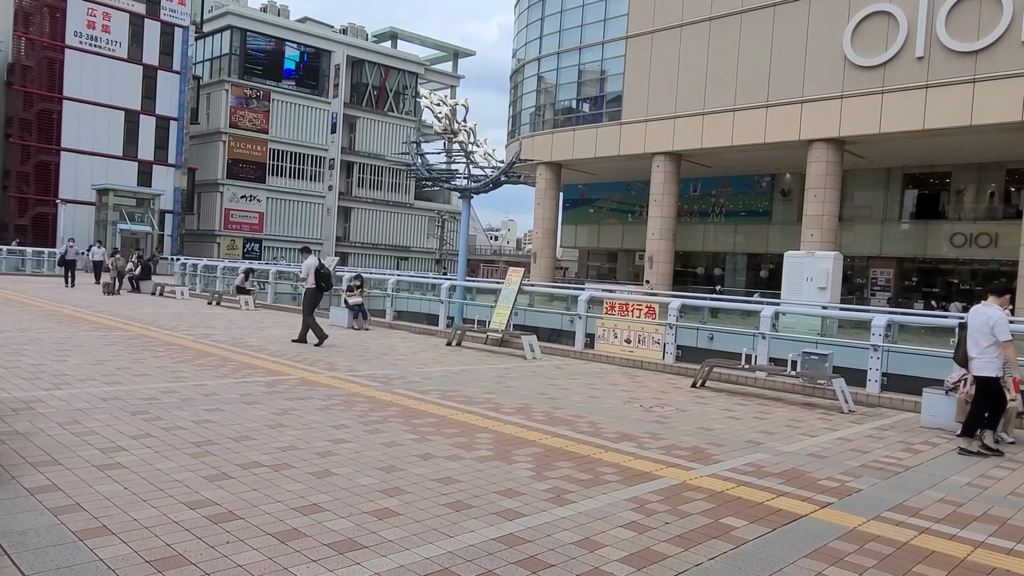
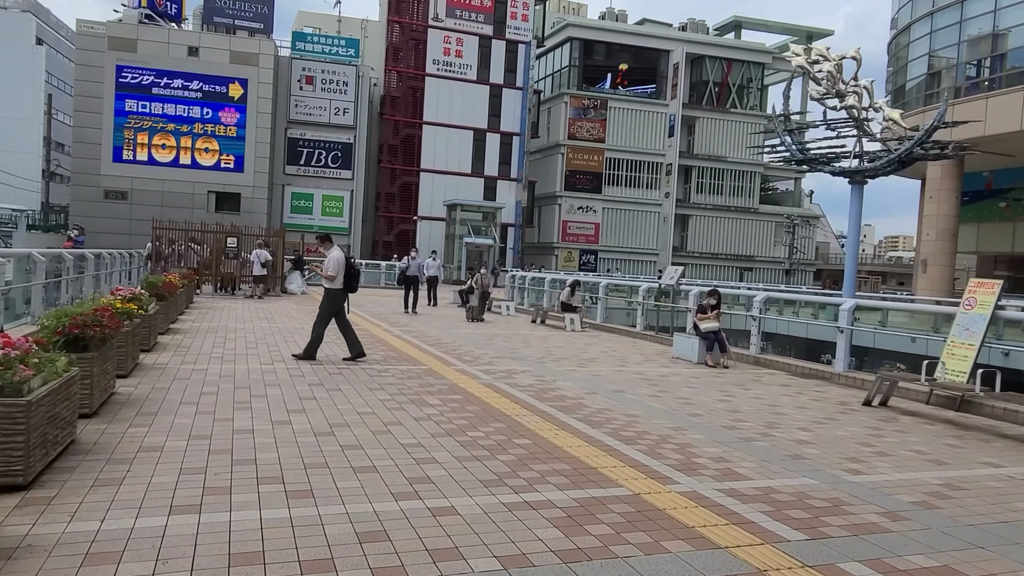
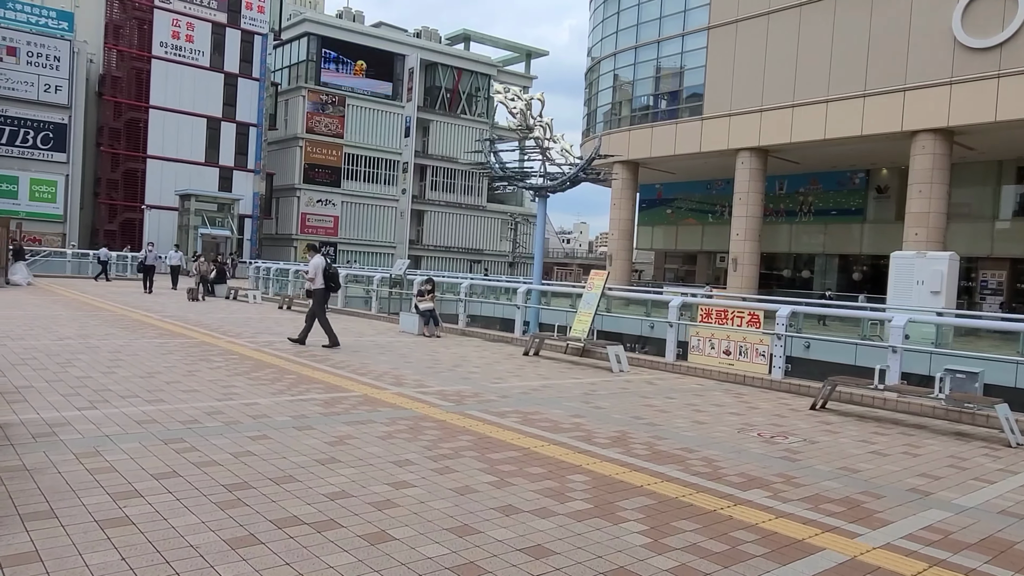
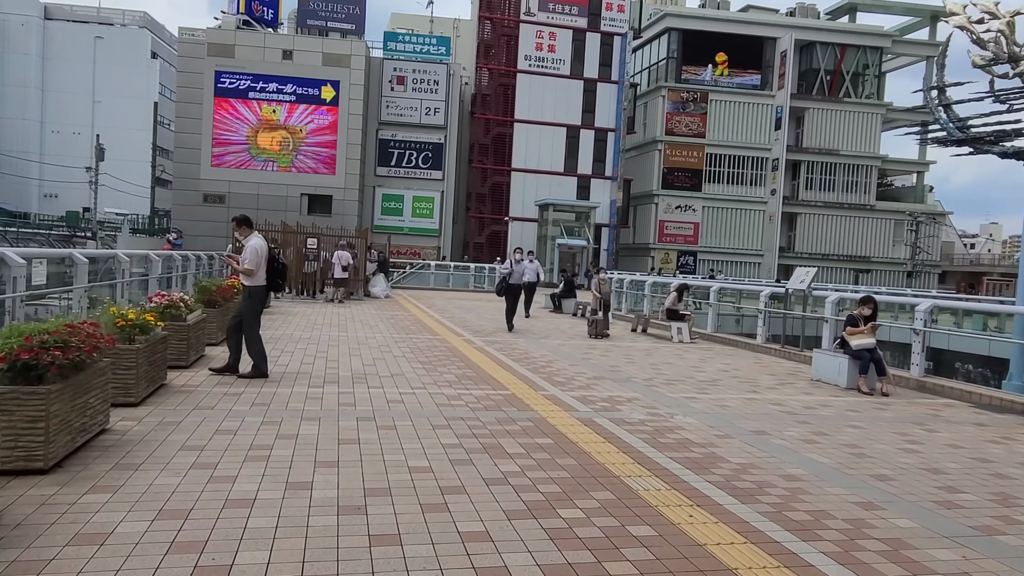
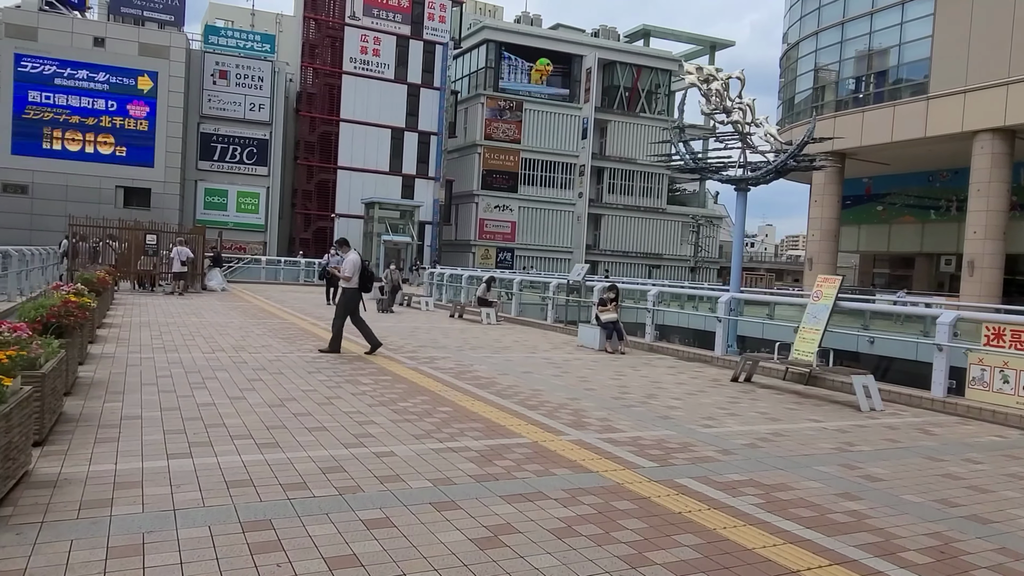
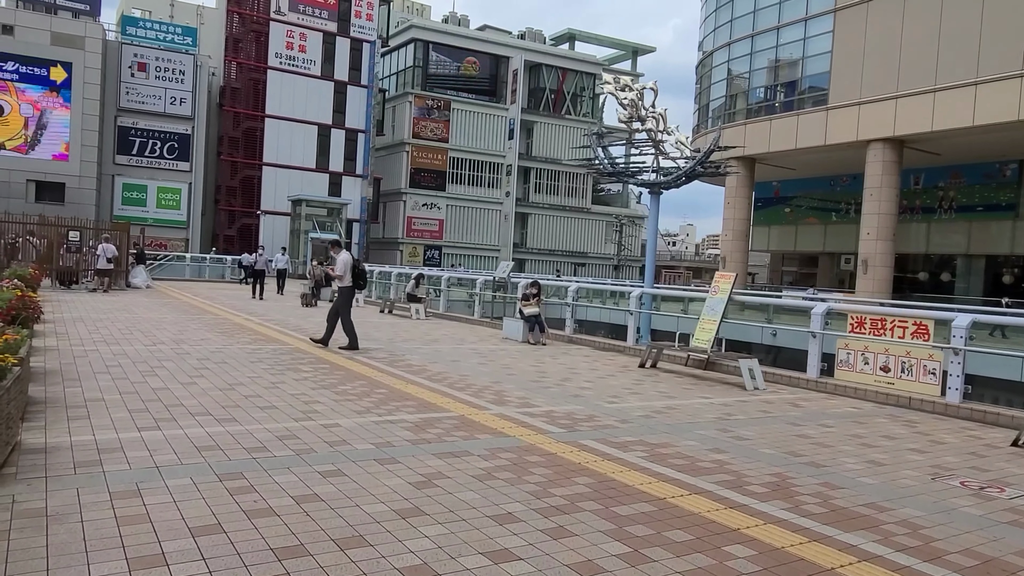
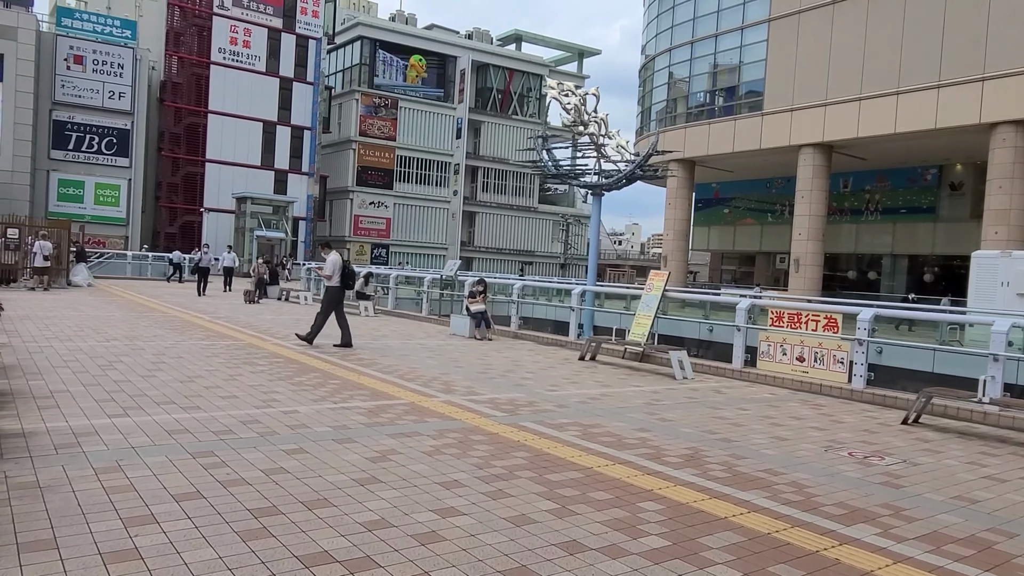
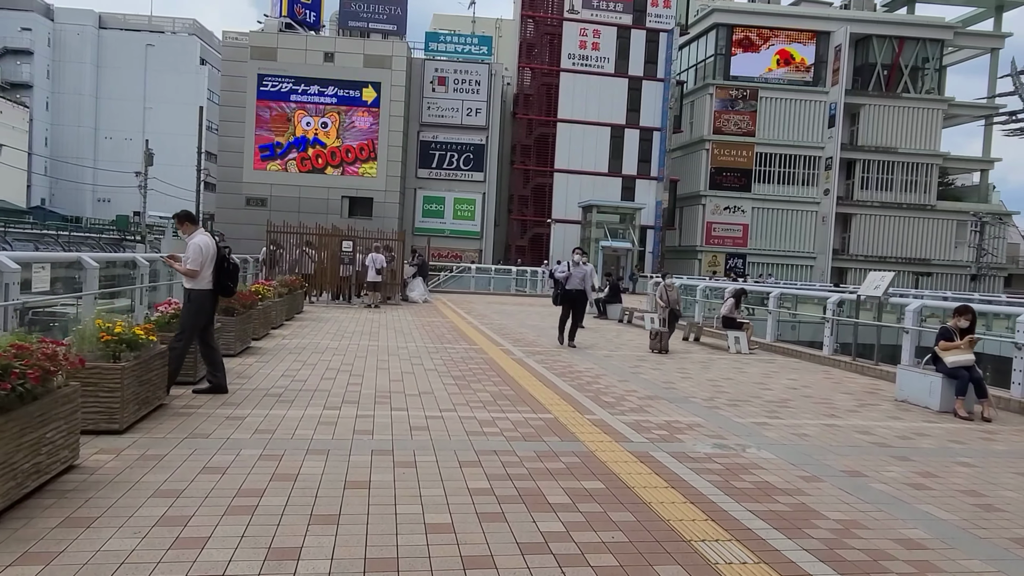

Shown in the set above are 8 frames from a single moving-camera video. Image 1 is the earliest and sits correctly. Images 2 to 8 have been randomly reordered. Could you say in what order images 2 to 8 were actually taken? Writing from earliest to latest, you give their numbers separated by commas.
3, 7, 6, 5, 2, 4, 8
